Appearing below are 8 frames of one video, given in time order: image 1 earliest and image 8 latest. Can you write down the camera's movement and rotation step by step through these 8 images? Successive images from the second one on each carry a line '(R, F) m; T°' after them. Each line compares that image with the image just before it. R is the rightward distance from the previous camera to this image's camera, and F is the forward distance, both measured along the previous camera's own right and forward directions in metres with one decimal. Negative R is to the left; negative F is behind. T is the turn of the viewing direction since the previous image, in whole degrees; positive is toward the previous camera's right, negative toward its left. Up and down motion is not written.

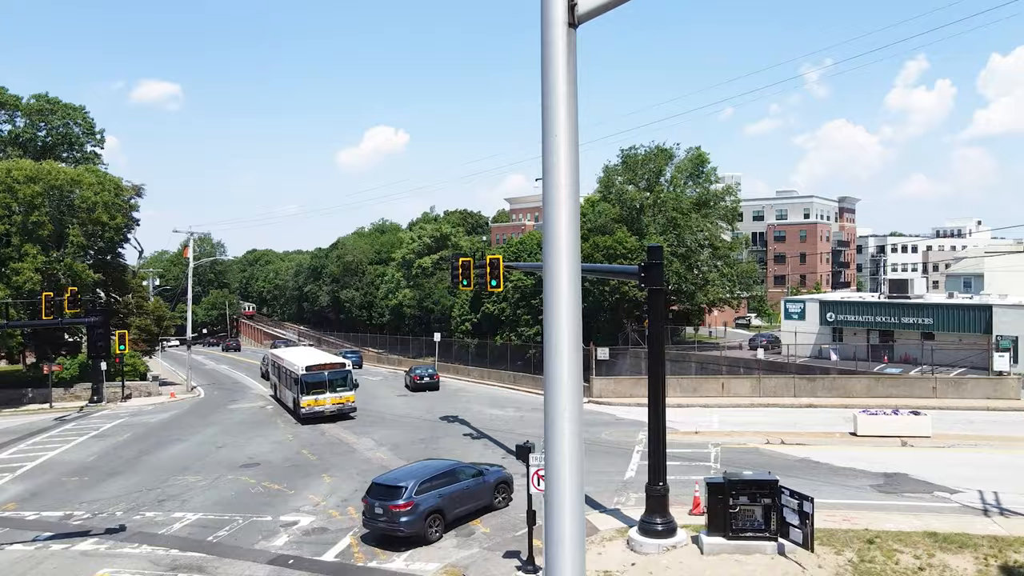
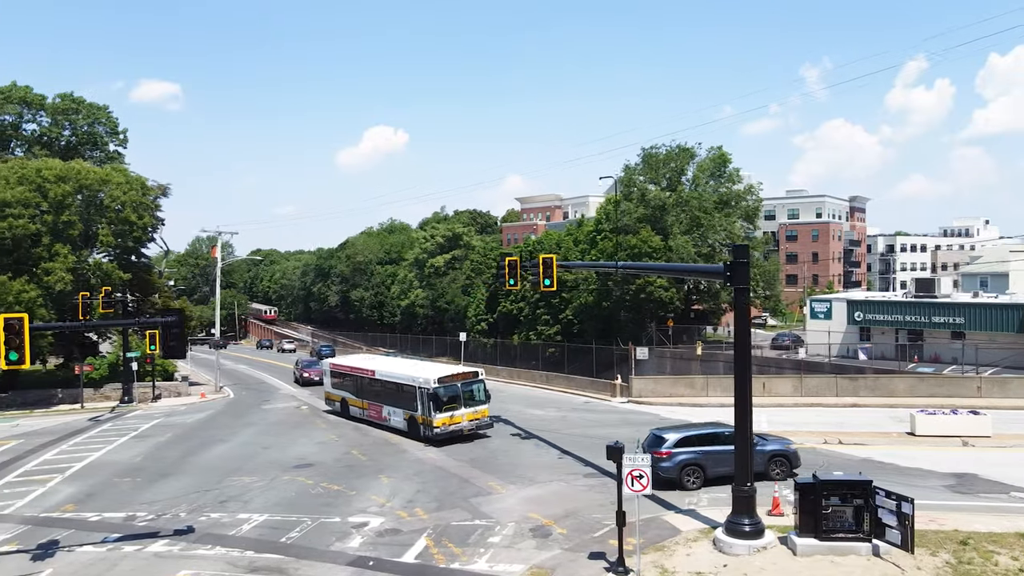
(-2.2, +0.1) m; 0°
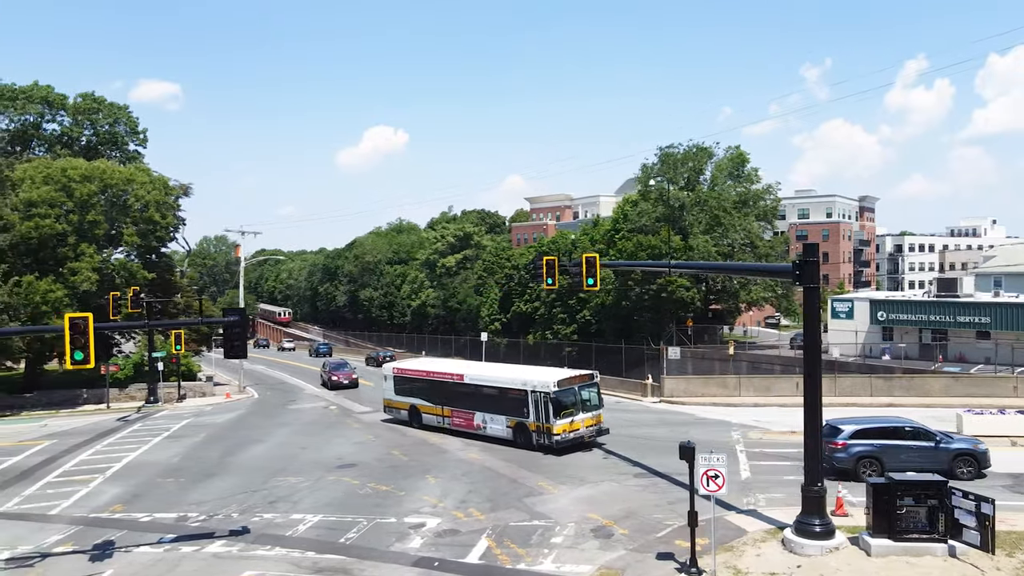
(-1.7, +0.1) m; 0°
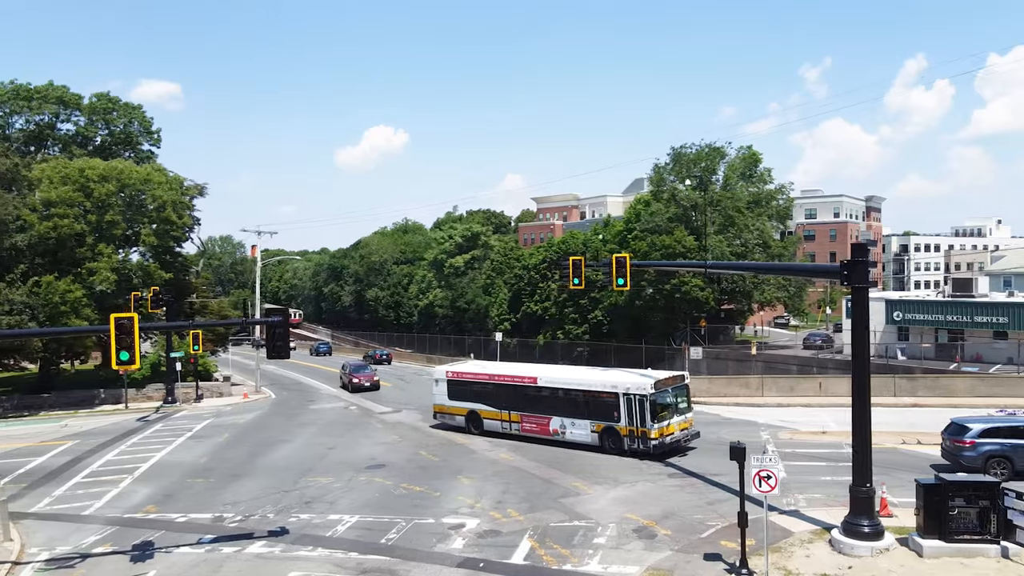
(-1.2, 0.0) m; 0°
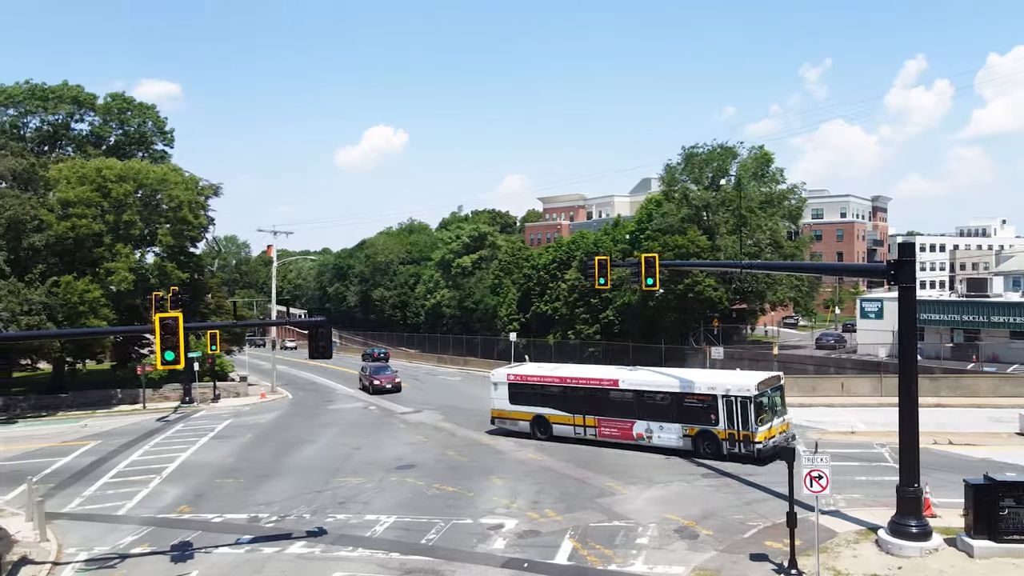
(-1.2, 0.0) m; 0°
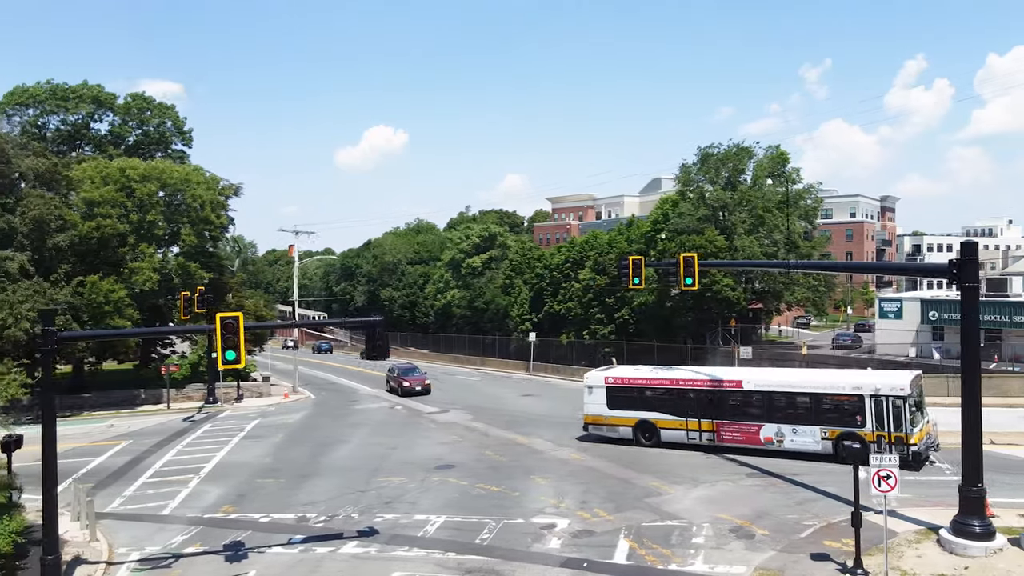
(-1.6, 0.0) m; 0°
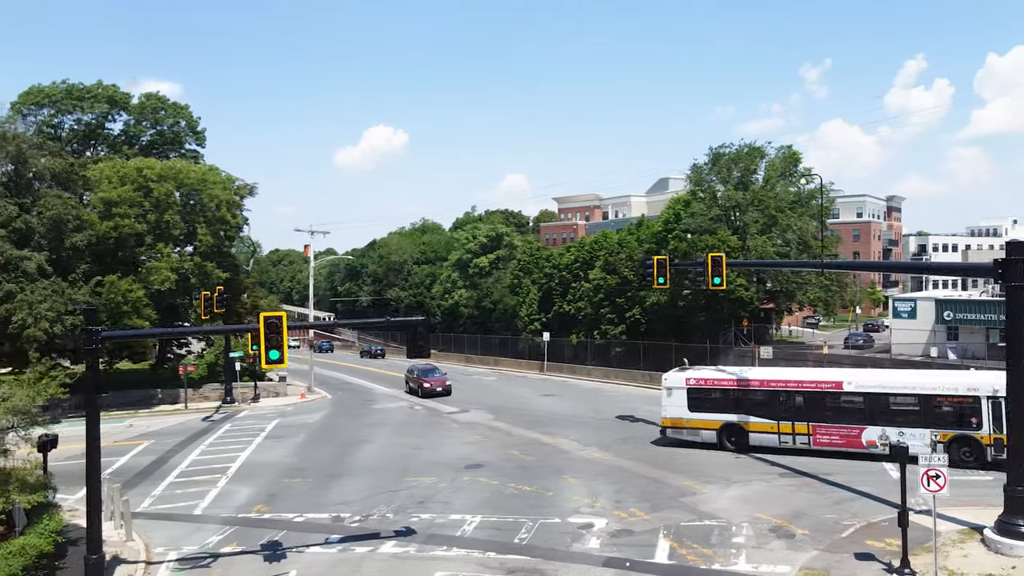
(-1.1, 0.0) m; 0°
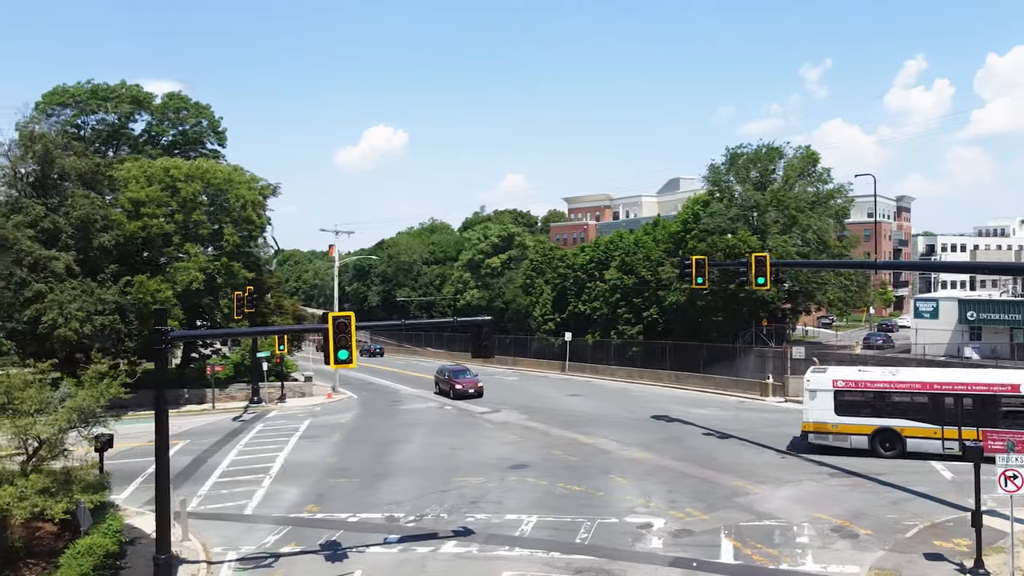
(-1.8, 0.0) m; 0°
